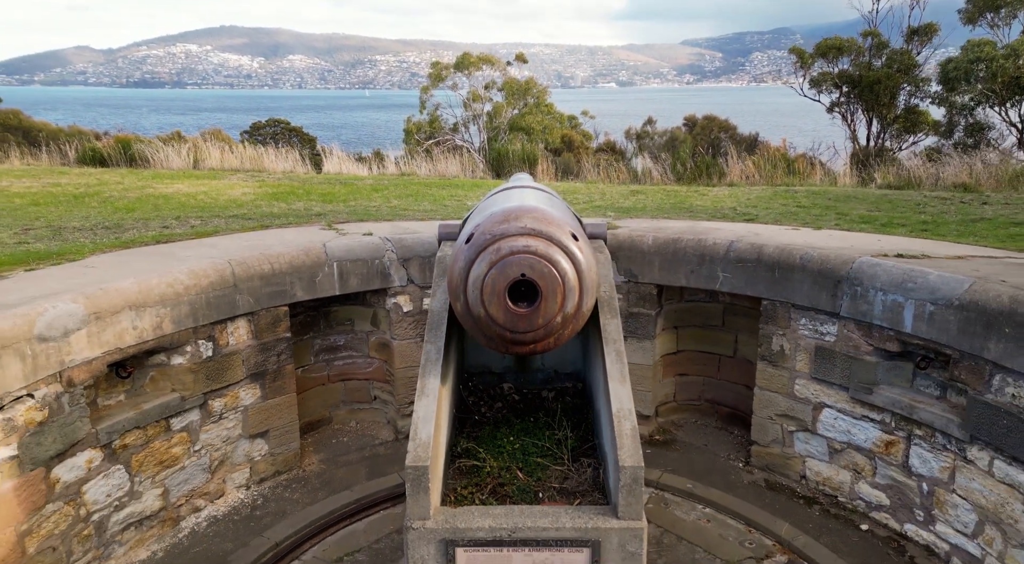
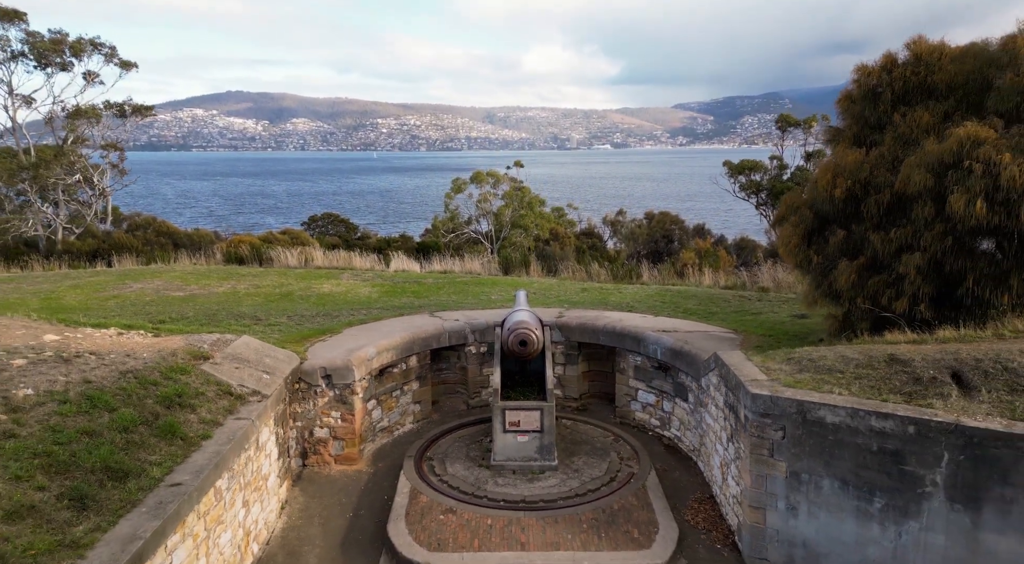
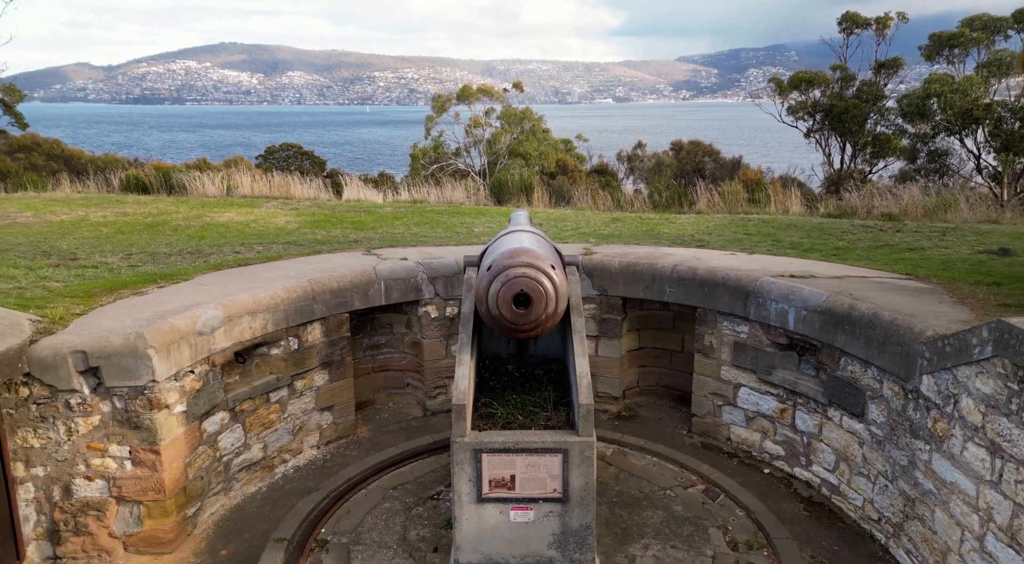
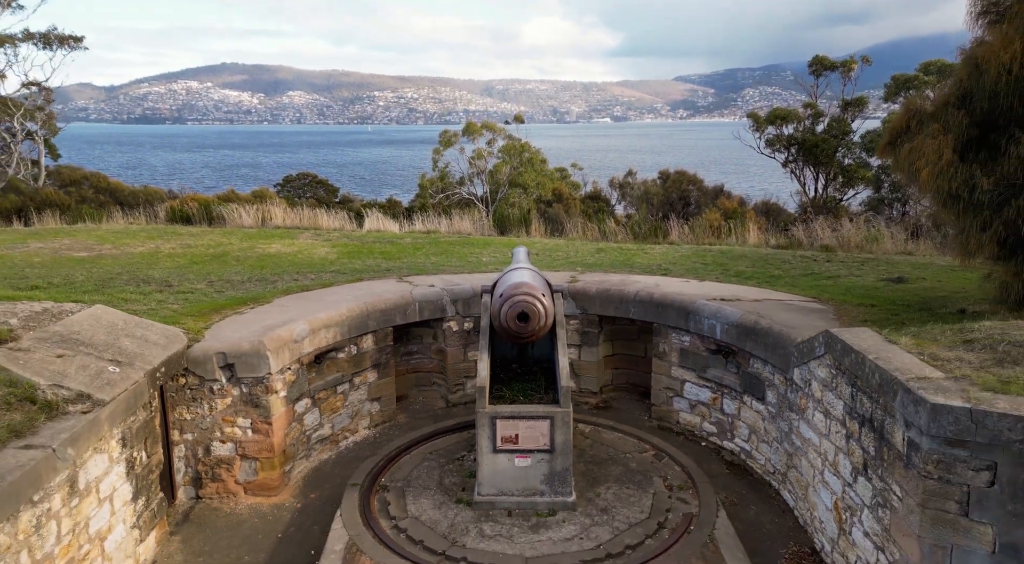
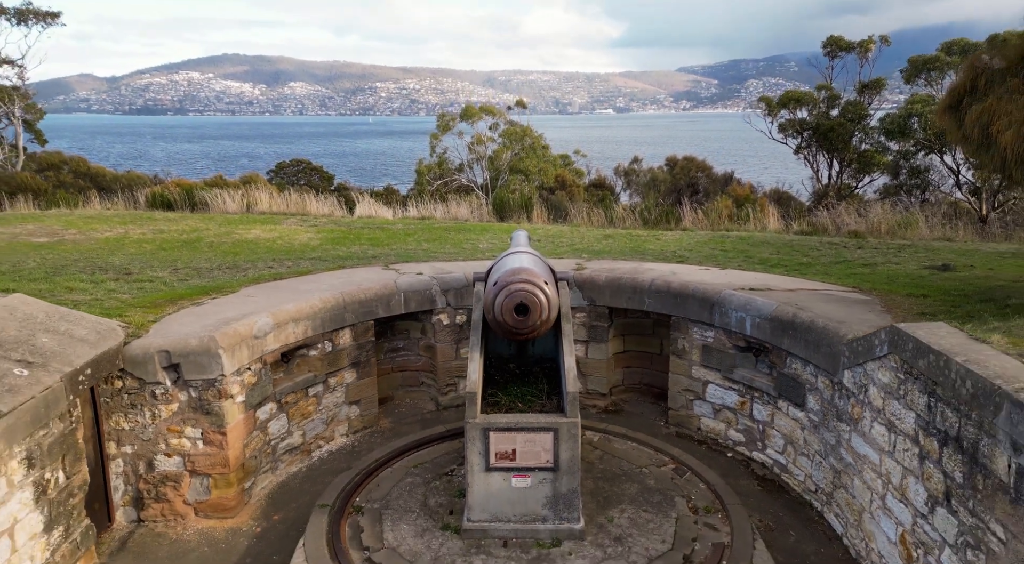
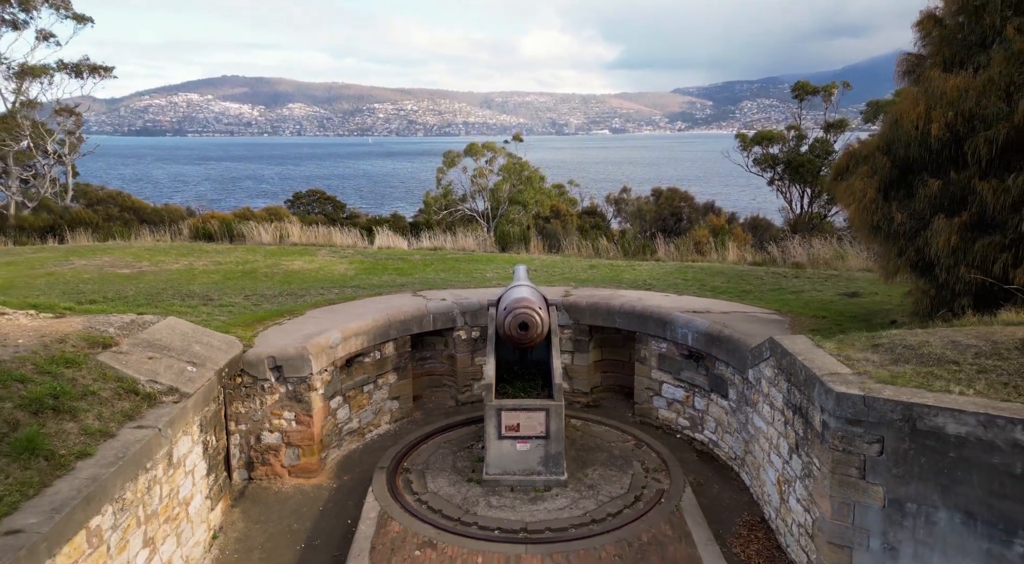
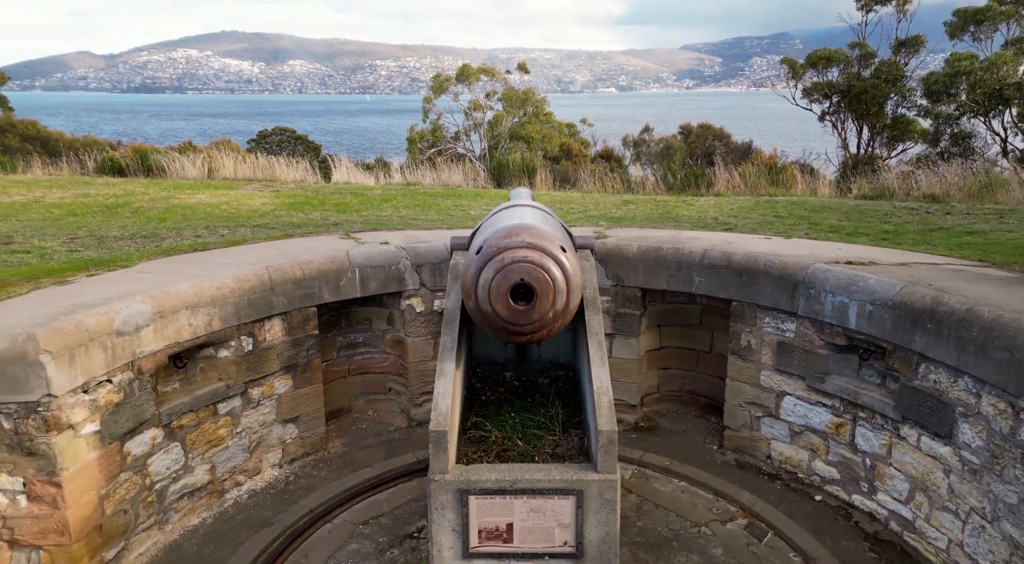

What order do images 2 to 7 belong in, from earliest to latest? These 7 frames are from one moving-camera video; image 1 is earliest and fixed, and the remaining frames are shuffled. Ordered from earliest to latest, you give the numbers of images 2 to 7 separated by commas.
7, 3, 5, 4, 6, 2
